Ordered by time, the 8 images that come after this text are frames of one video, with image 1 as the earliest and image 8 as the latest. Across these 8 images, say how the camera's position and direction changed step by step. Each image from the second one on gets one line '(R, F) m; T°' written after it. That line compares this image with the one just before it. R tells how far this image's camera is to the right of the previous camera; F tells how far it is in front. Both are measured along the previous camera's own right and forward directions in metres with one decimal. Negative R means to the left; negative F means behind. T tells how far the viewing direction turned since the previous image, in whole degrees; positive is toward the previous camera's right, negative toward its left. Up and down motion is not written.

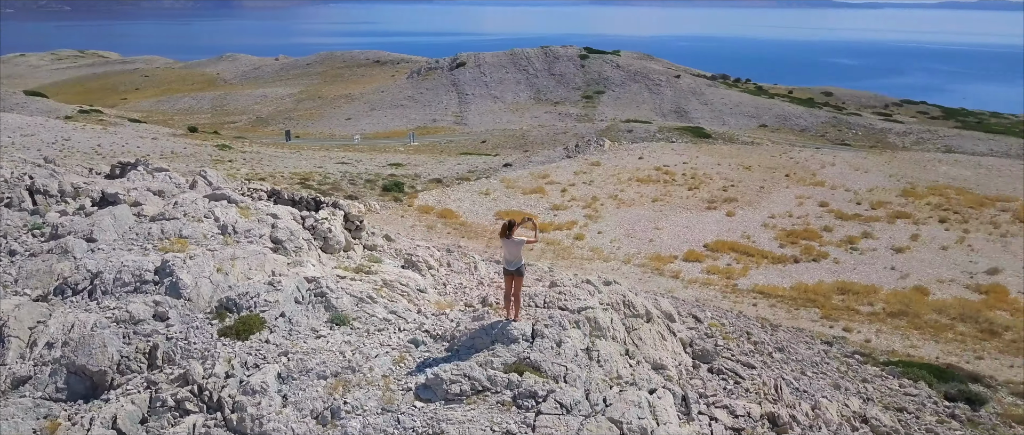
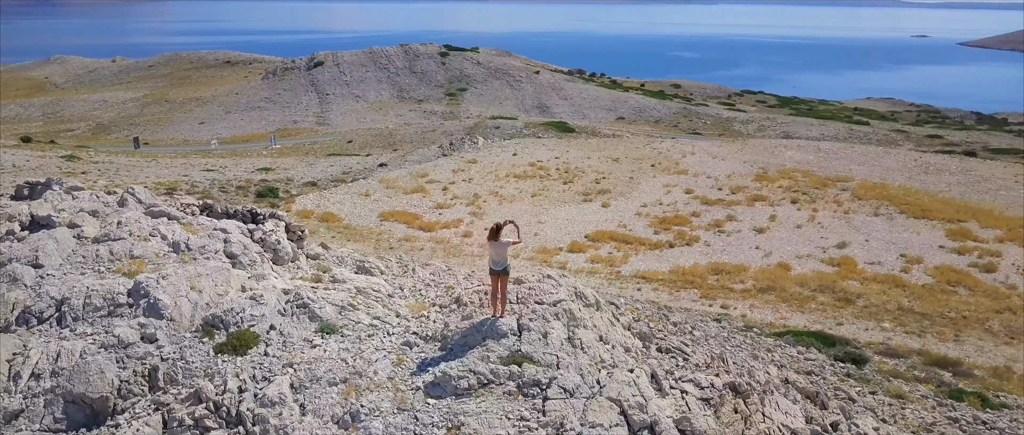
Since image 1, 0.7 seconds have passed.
(-0.8, -0.3) m; +10°
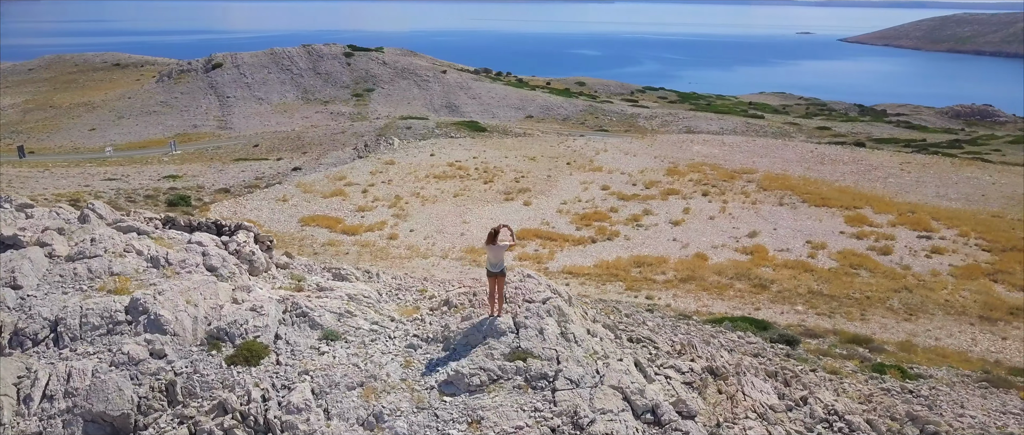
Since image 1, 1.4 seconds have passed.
(-0.6, -0.3) m; +7°
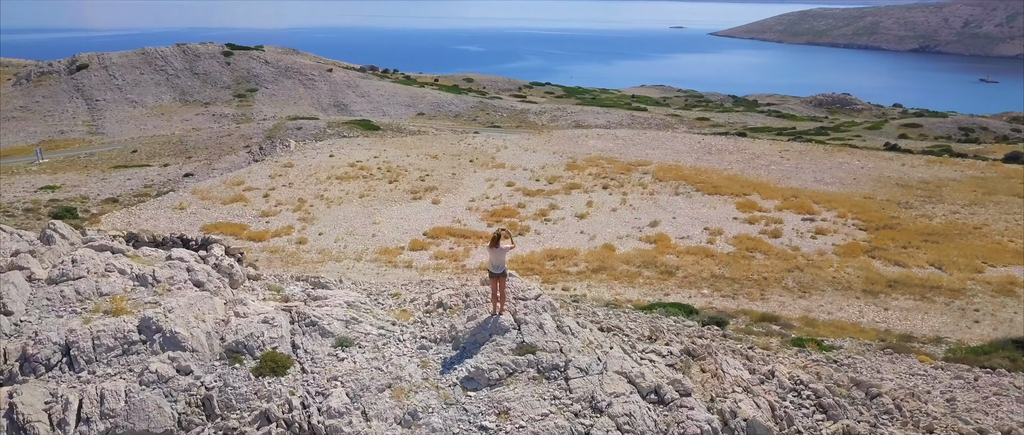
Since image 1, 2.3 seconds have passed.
(-0.8, -0.3) m; +8°
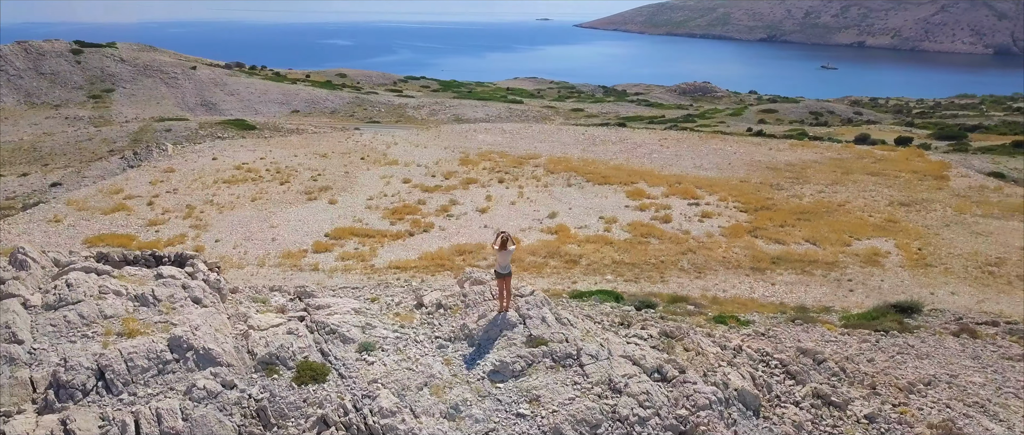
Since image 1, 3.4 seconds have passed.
(-1.0, -0.4) m; +9°
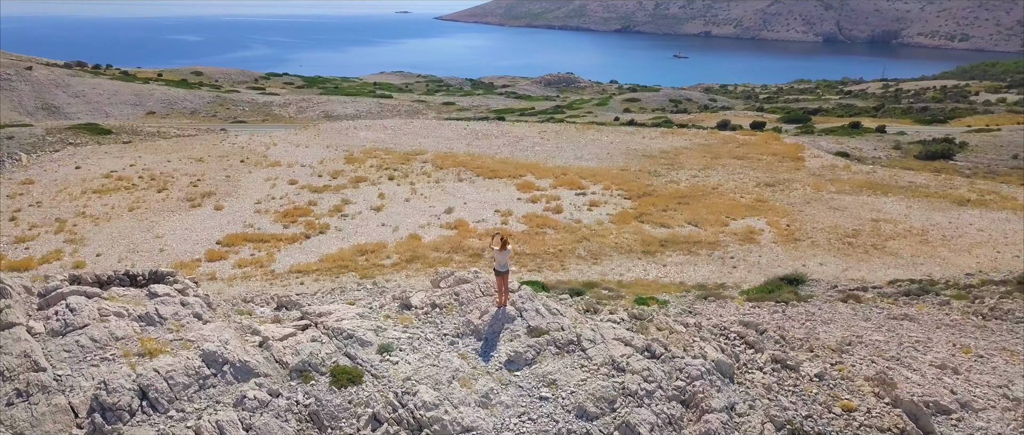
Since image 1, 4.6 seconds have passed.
(-1.1, -0.4) m; +10°
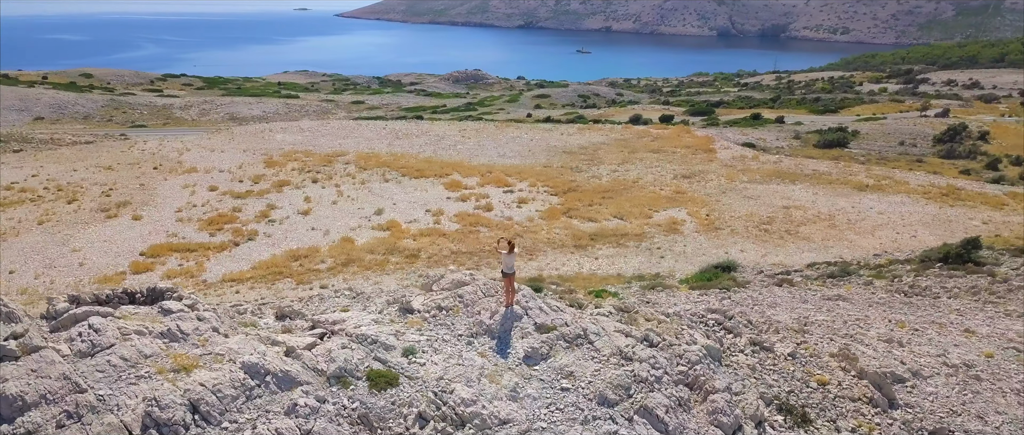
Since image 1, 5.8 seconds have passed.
(-0.9, -0.4) m; +7°
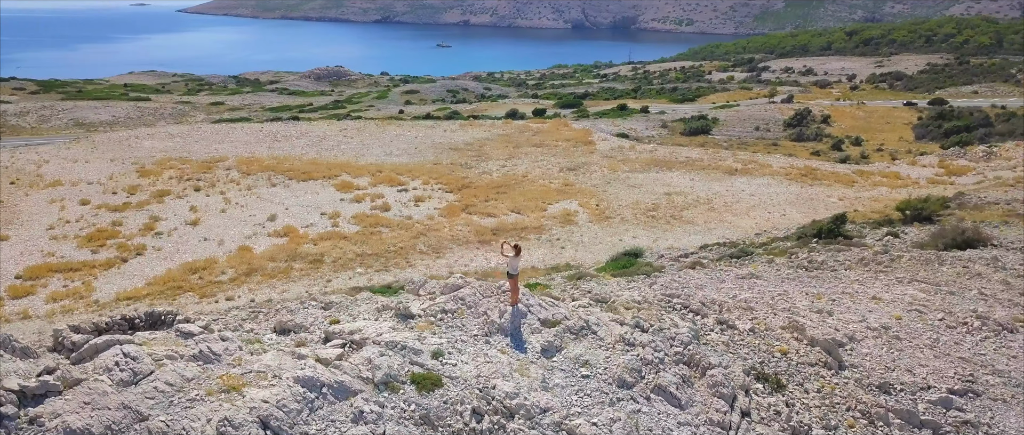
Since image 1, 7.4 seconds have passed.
(-1.3, -0.4) m; +10°
